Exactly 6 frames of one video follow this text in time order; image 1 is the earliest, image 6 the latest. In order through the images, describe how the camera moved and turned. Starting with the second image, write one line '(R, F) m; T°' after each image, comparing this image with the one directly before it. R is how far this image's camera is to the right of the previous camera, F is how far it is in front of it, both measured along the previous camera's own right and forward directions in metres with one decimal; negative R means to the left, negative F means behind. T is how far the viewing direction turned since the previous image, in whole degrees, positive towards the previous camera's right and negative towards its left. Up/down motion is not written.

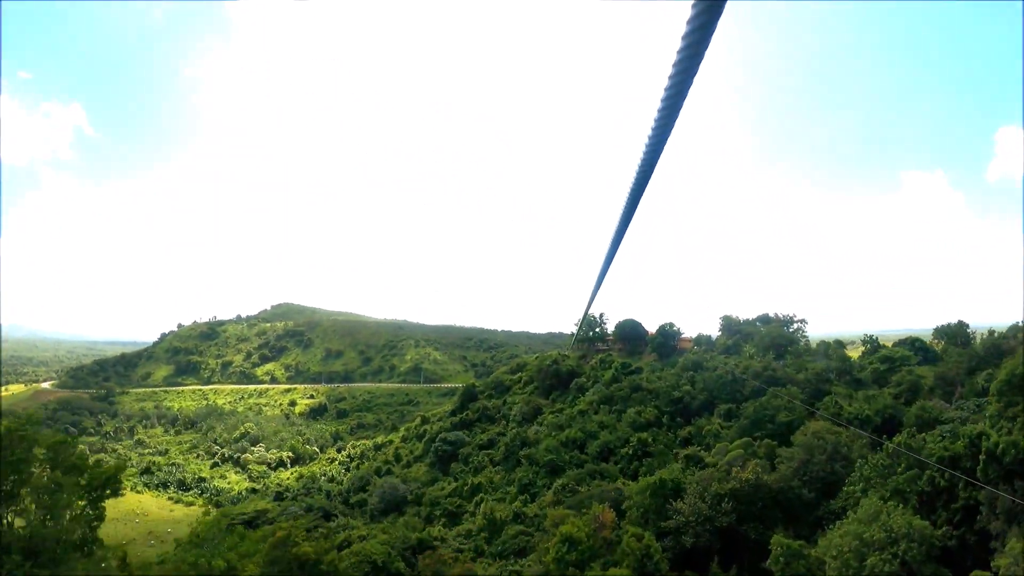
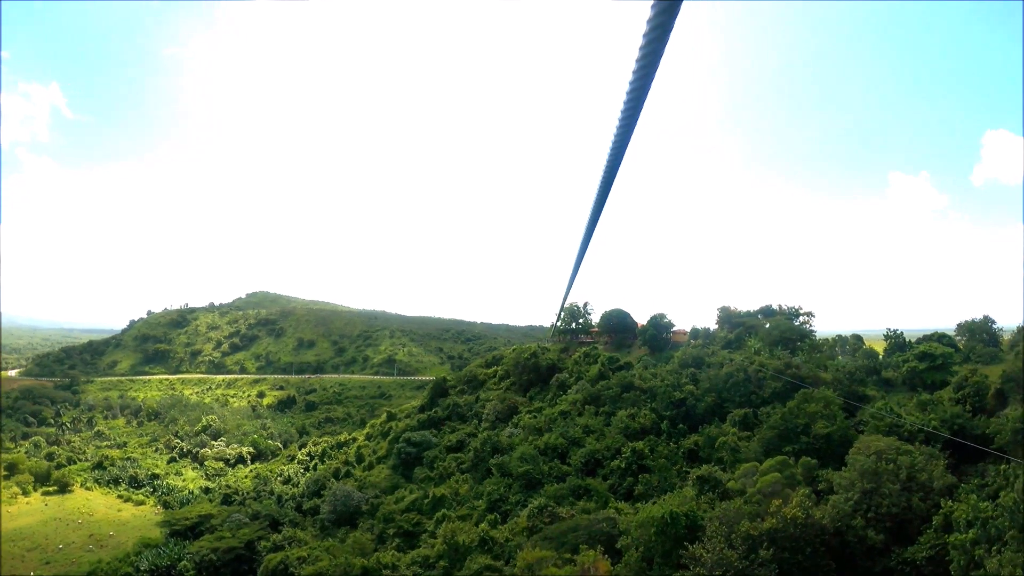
(+0.2, +2.6) m; +2°
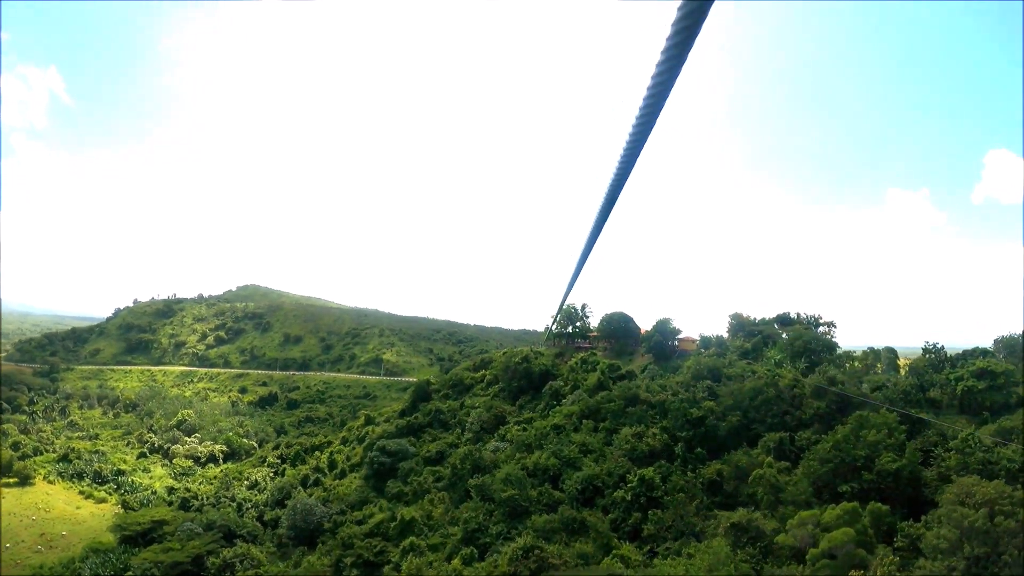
(+0.1, +2.0) m; +1°
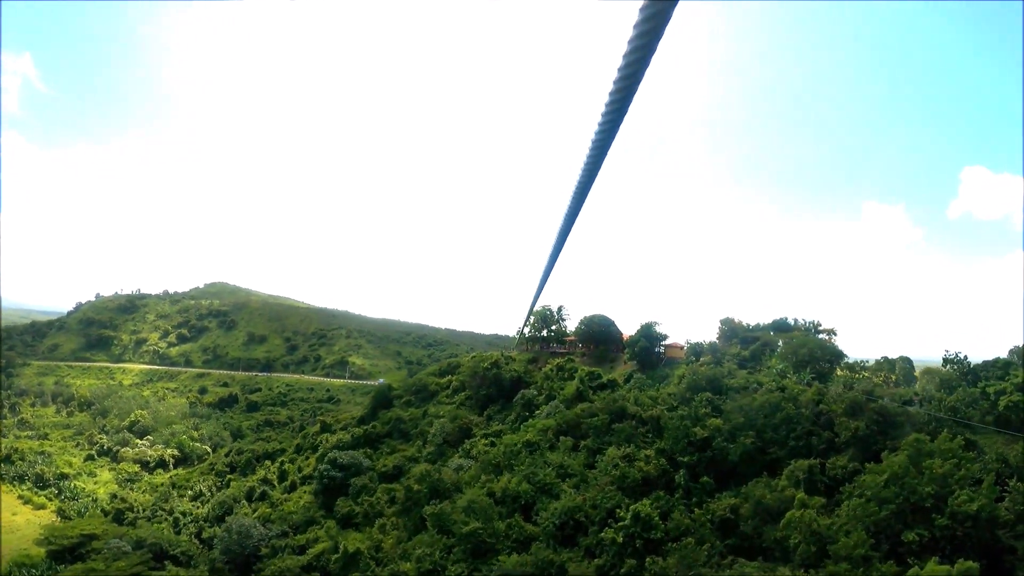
(+0.1, +1.9) m; +2°
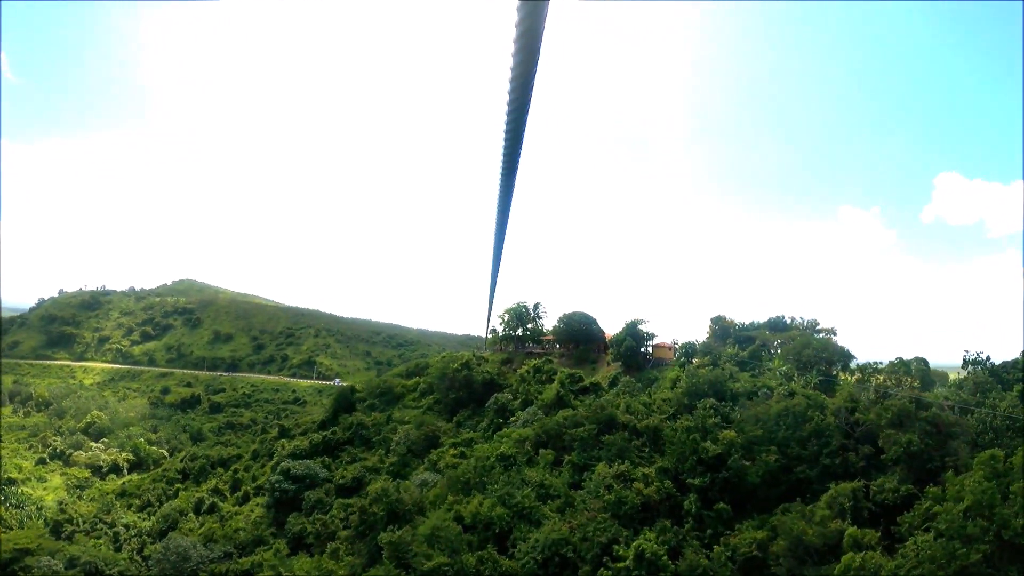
(0.0, +1.5) m; +2°
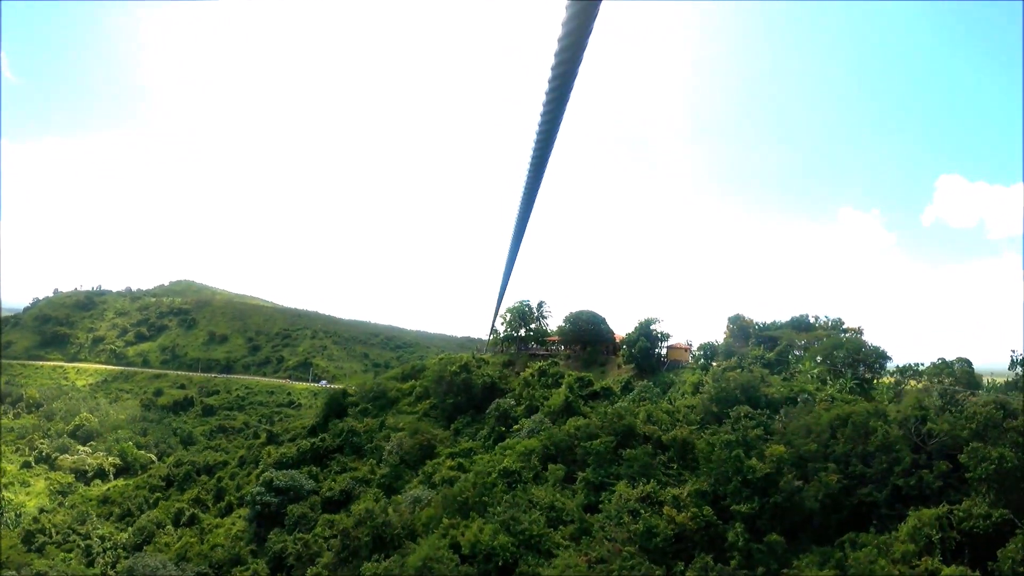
(-0.1, +1.2) m; 0°
